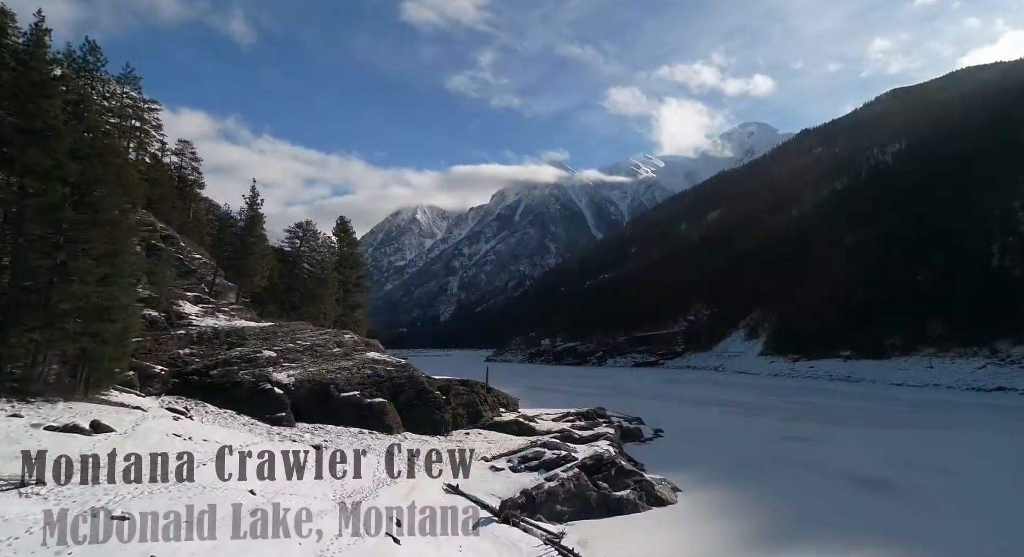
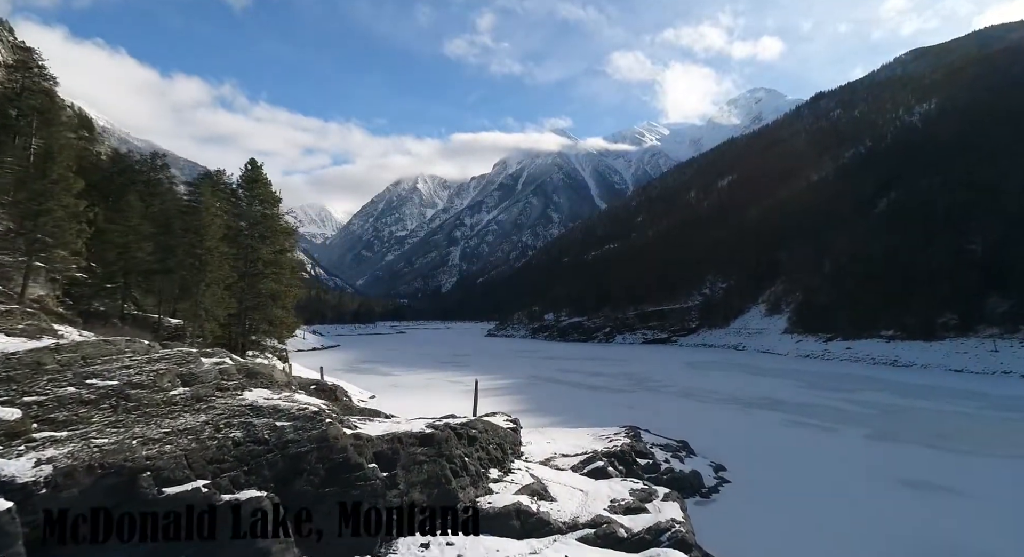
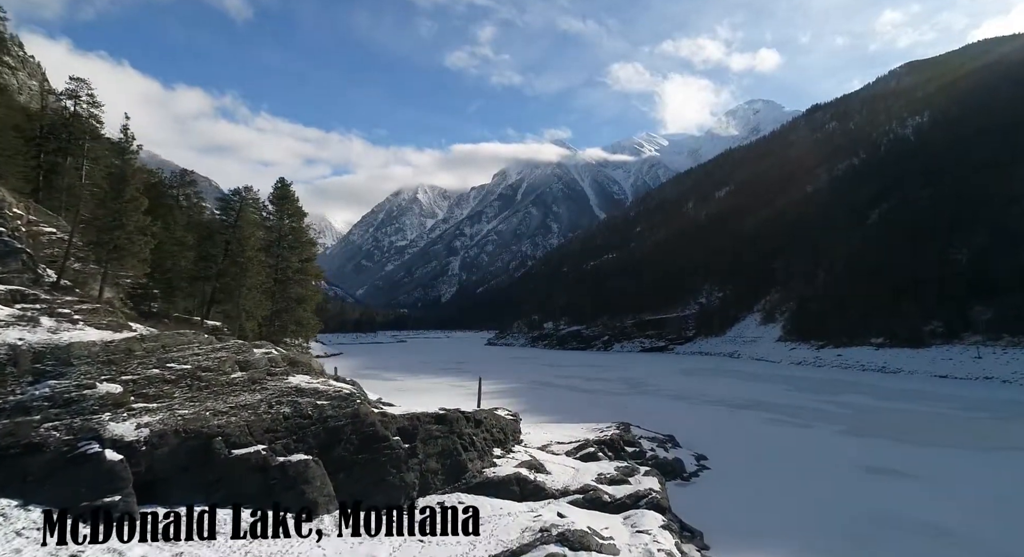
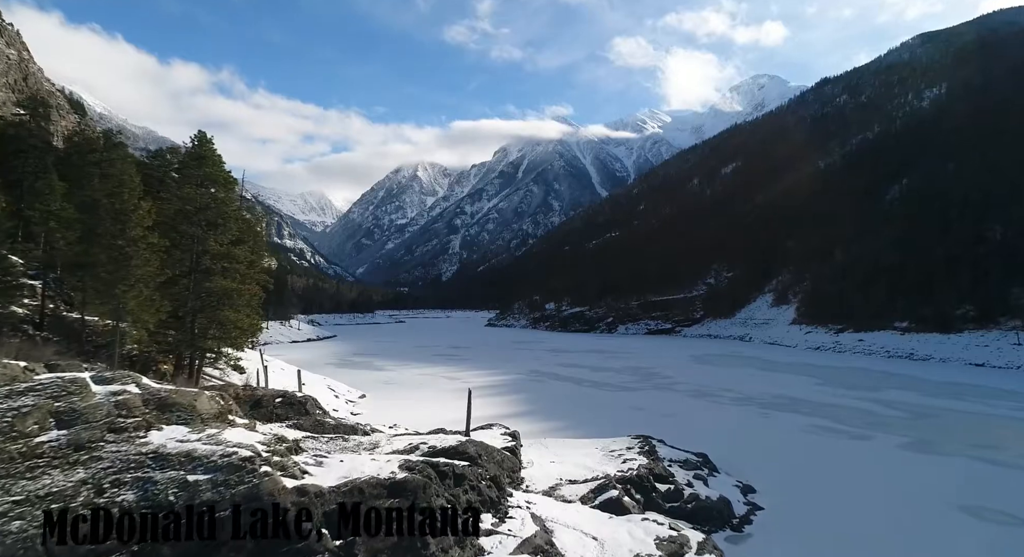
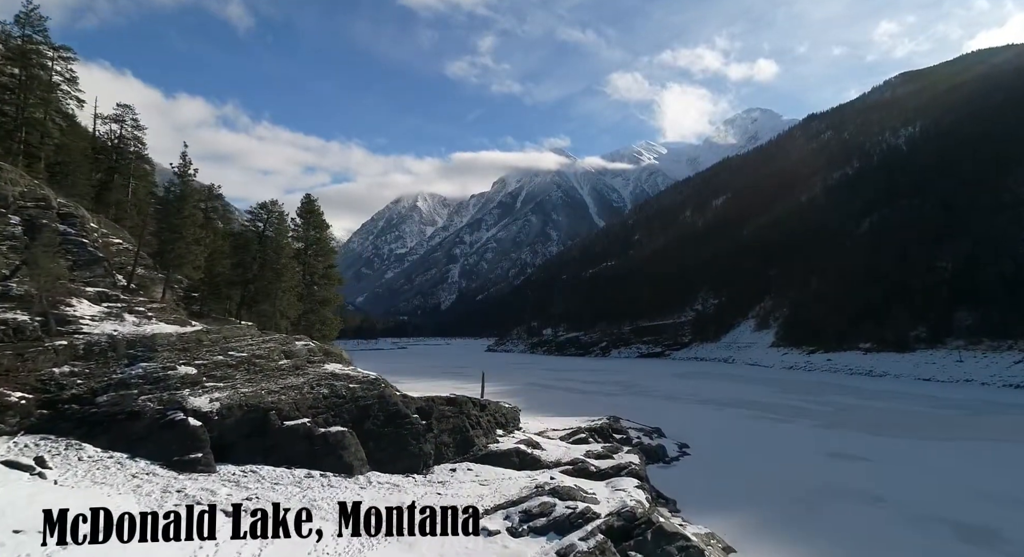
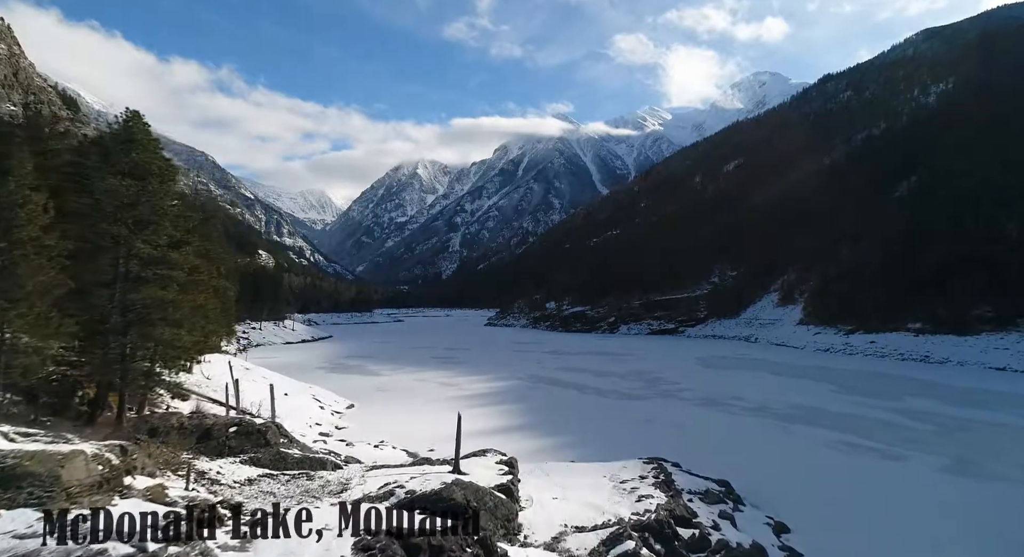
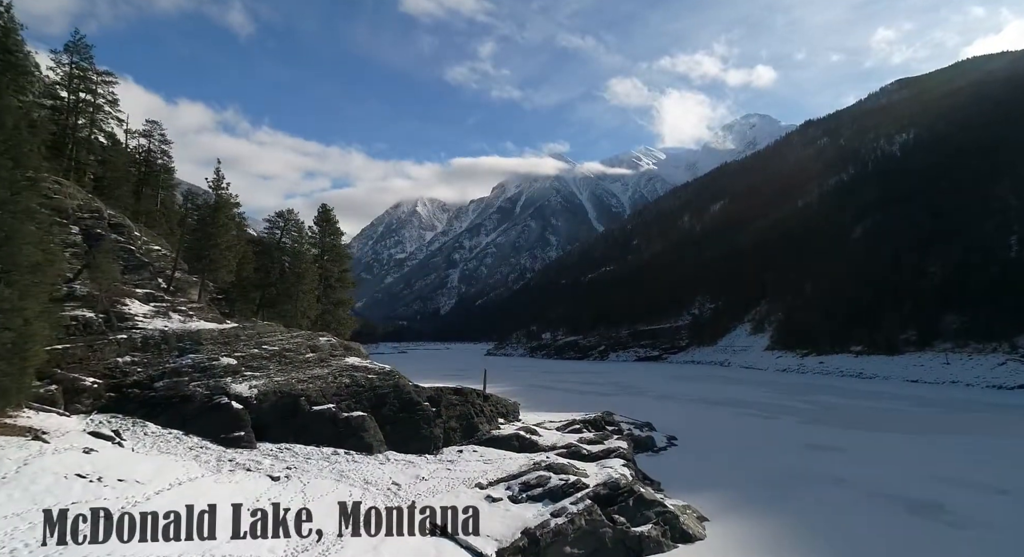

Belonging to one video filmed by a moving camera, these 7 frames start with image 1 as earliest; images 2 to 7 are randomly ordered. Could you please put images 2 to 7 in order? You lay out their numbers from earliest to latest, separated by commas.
7, 5, 3, 2, 4, 6
